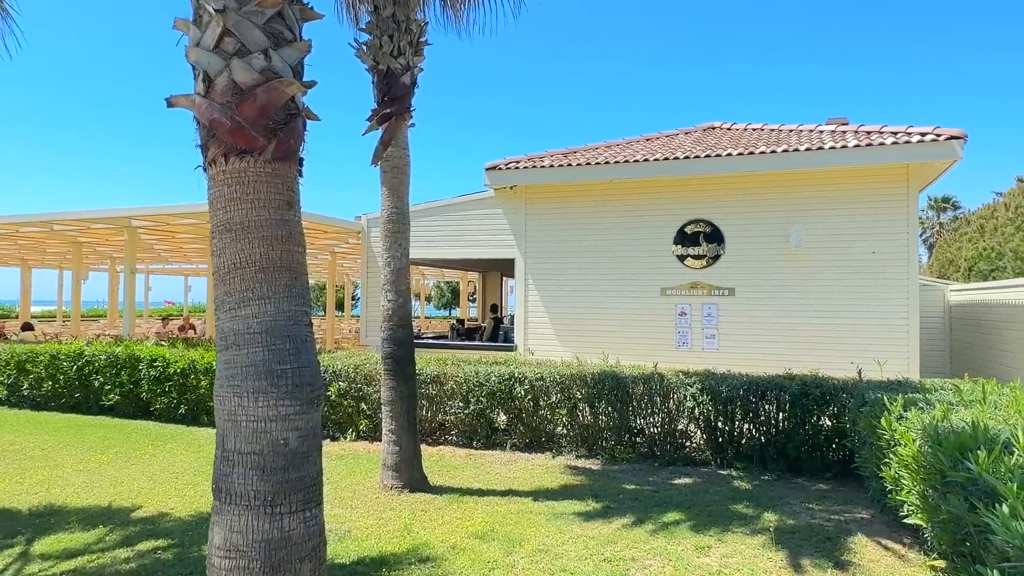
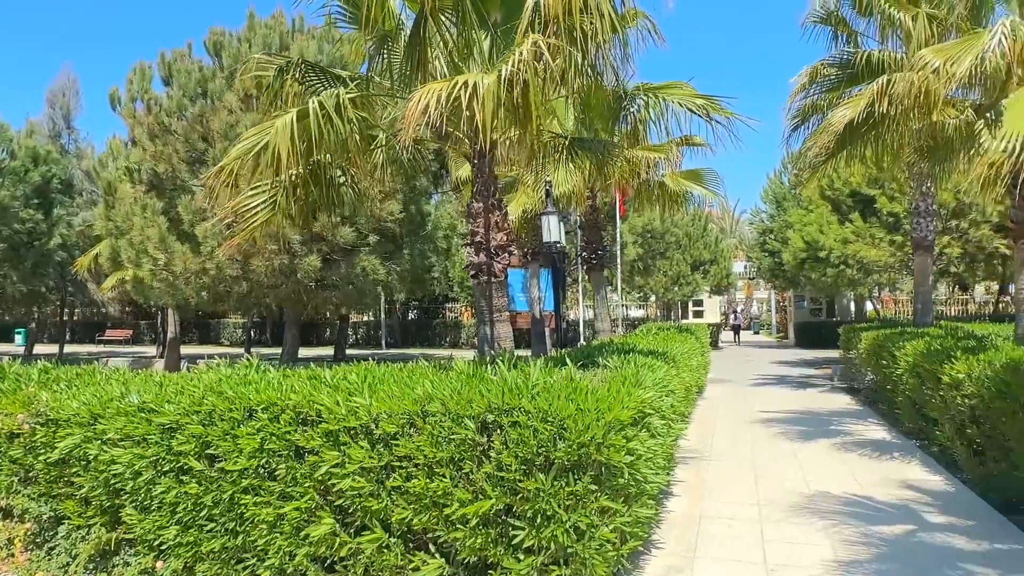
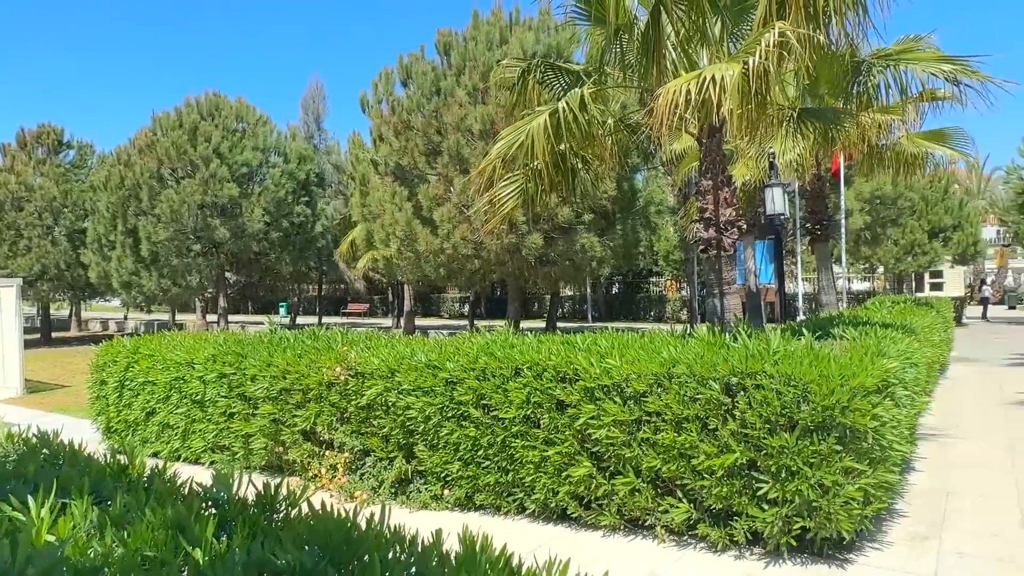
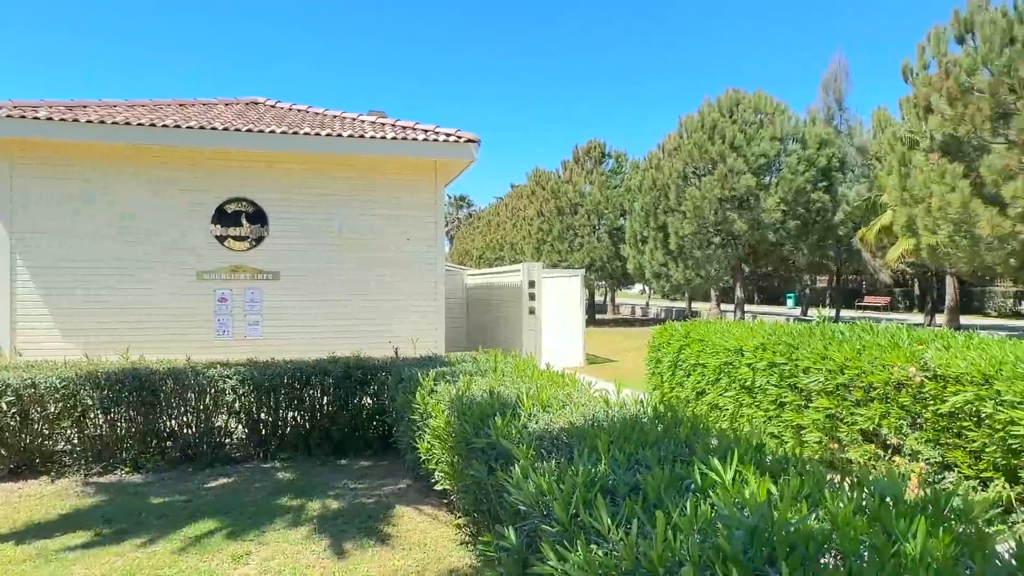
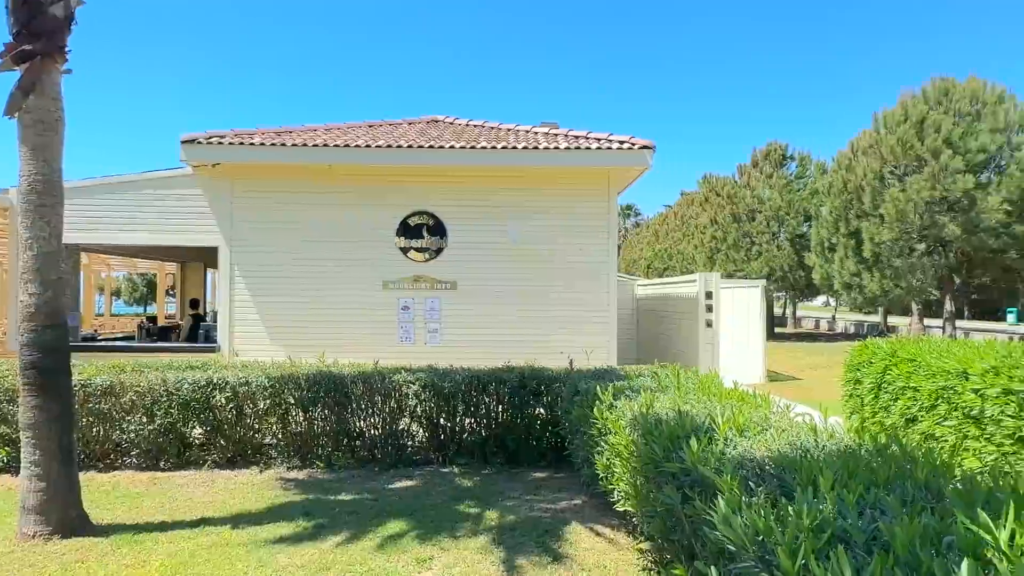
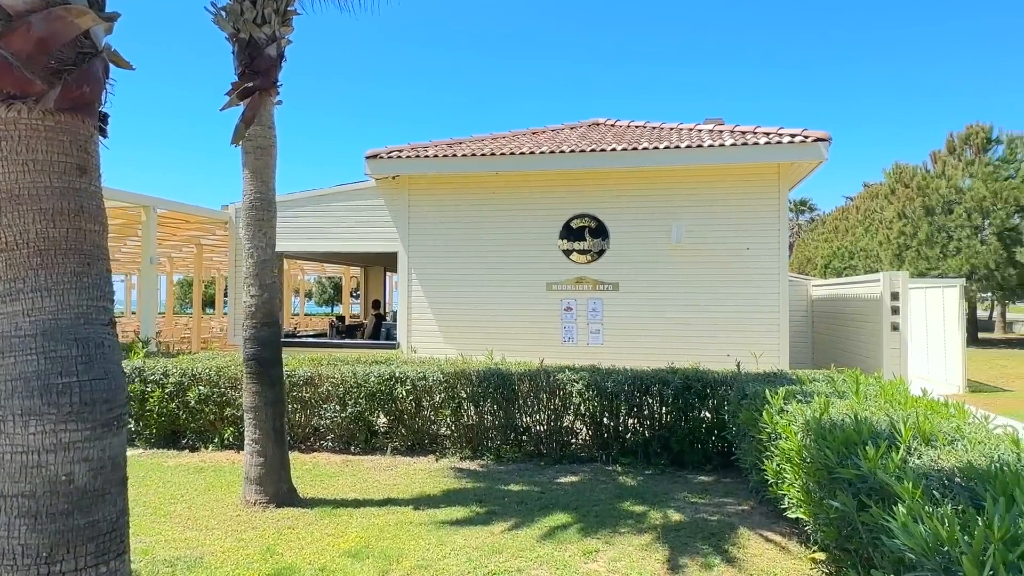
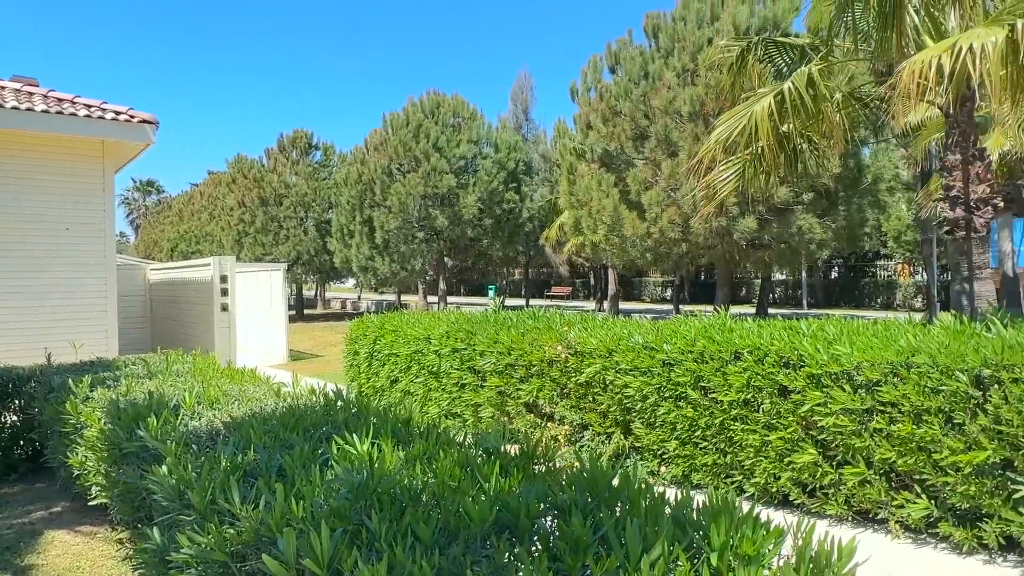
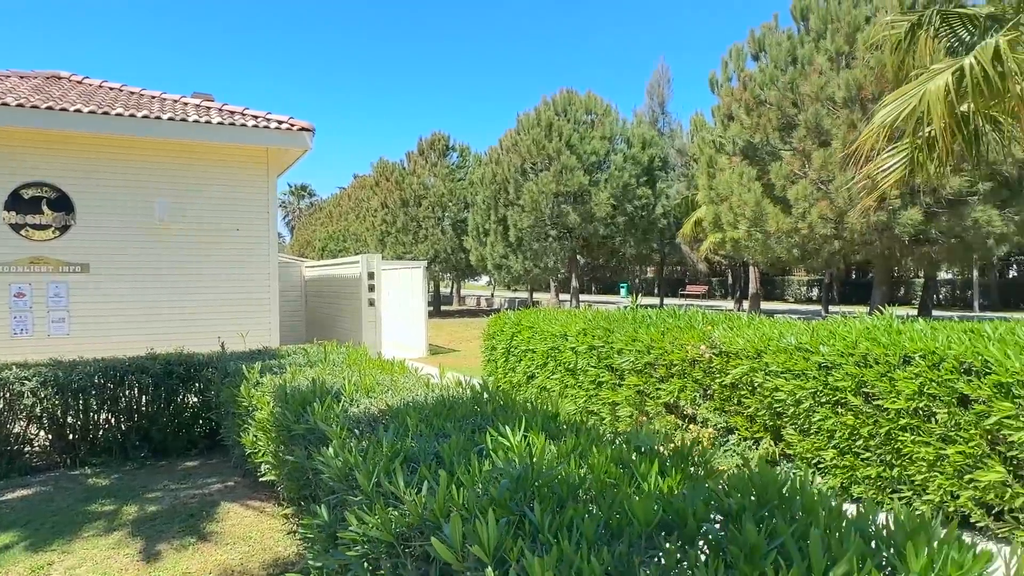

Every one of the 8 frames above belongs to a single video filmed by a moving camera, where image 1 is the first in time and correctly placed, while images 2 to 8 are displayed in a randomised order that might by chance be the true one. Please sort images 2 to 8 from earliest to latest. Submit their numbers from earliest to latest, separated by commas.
6, 5, 4, 8, 7, 3, 2
